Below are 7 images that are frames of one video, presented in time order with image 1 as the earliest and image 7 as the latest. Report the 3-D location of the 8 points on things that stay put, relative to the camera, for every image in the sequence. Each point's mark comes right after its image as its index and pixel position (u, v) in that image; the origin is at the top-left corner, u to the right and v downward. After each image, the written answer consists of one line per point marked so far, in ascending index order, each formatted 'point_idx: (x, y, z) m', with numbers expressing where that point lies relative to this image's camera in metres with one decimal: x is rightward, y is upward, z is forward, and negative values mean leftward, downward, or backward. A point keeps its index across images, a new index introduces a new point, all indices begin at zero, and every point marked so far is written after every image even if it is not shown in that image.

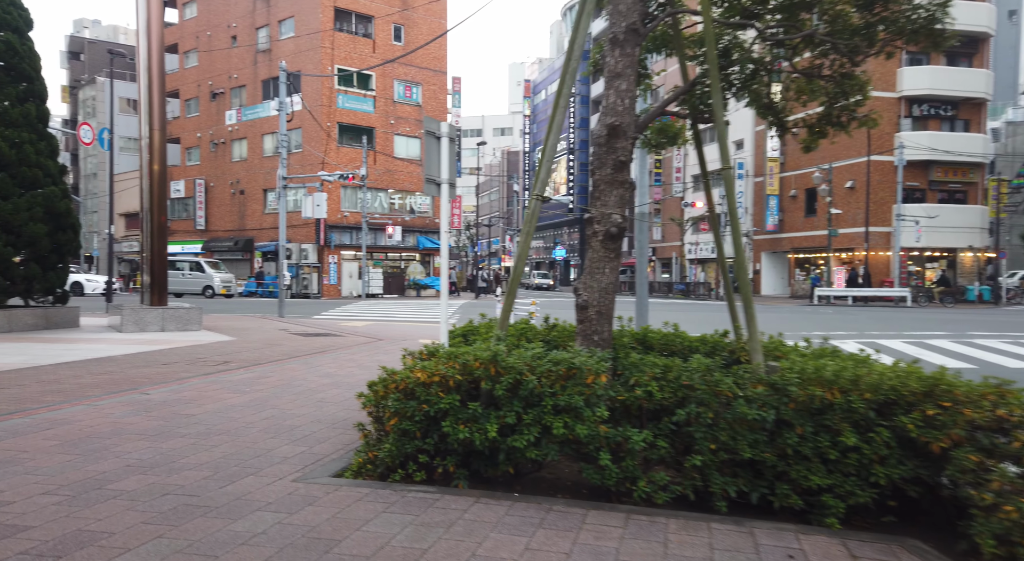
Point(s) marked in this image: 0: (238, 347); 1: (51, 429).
0: (-4.6, -1.1, +11.7) m
1: (-3.6, -1.2, +5.4) m
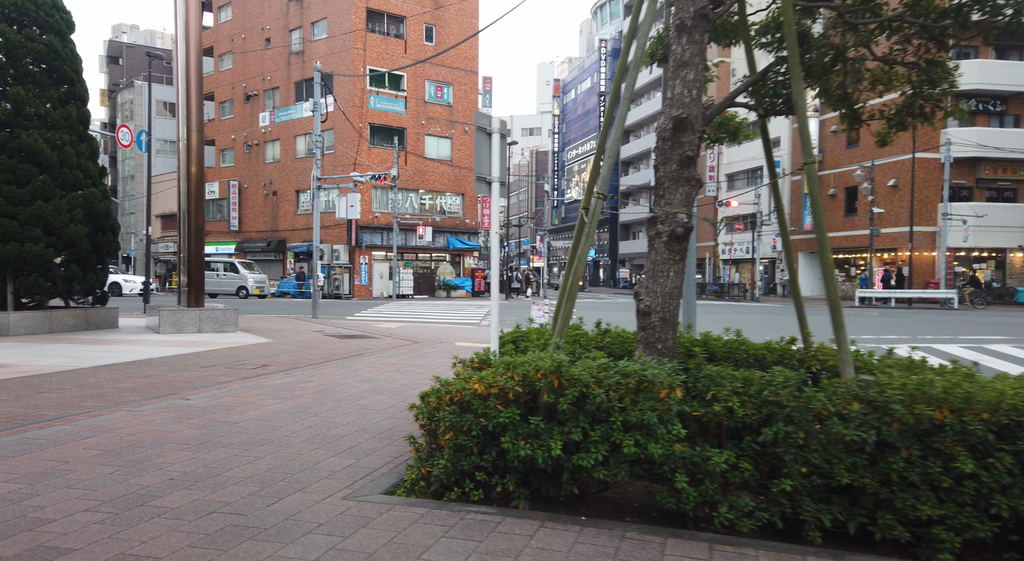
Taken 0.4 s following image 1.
0: (-3.9, -1.1, +11.6) m
1: (-3.2, -1.2, +5.2) m
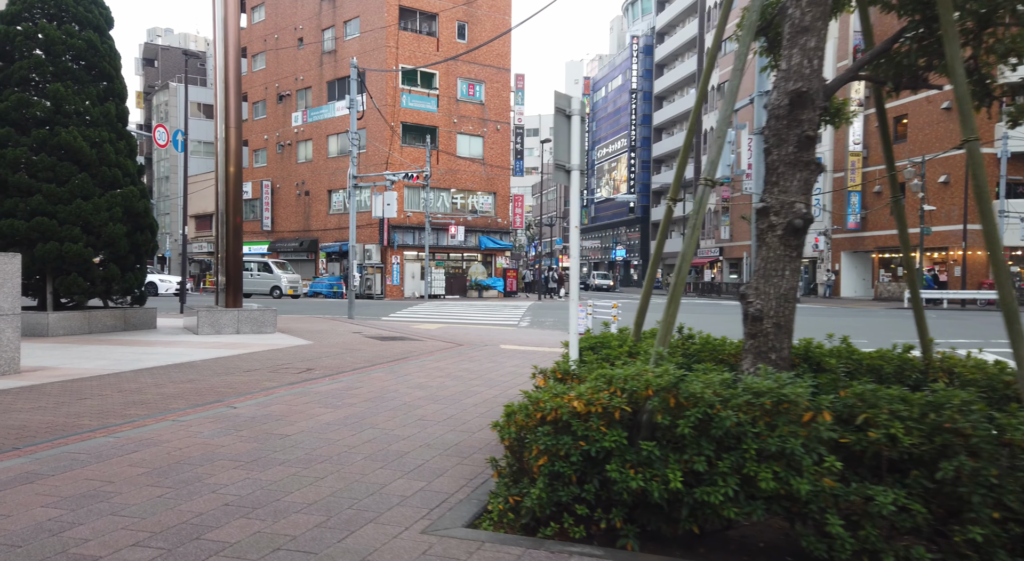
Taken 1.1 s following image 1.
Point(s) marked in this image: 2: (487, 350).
0: (-3.1, -1.1, +11.2) m
1: (-2.6, -1.2, +4.8) m
2: (-0.4, -1.3, +12.3) m
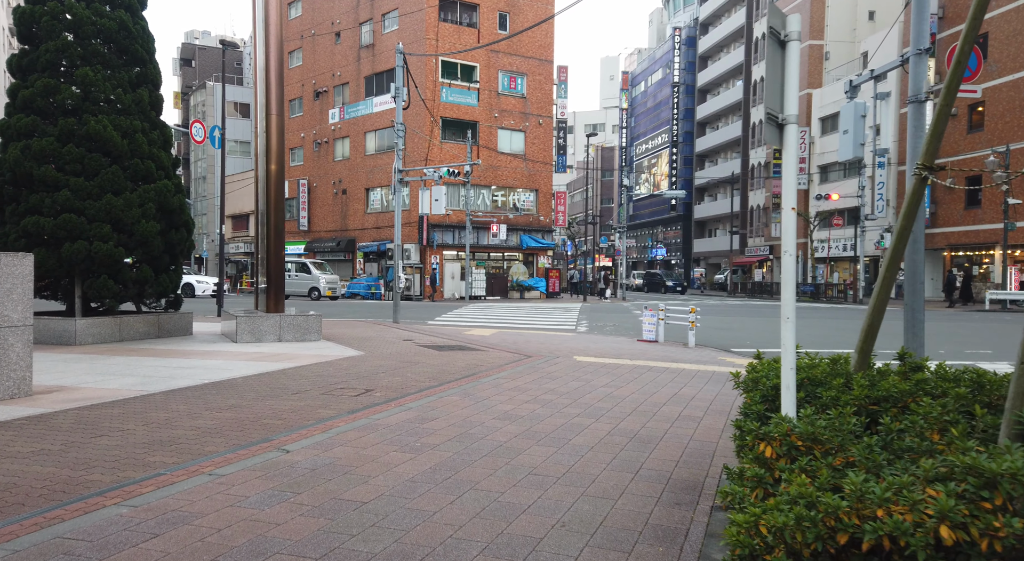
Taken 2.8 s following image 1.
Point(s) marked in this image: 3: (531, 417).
0: (-2.0, -1.2, +9.8) m
1: (-1.7, -1.2, +3.4) m
2: (+0.8, -1.3, +10.7) m
3: (+0.2, -1.3, +6.5) m
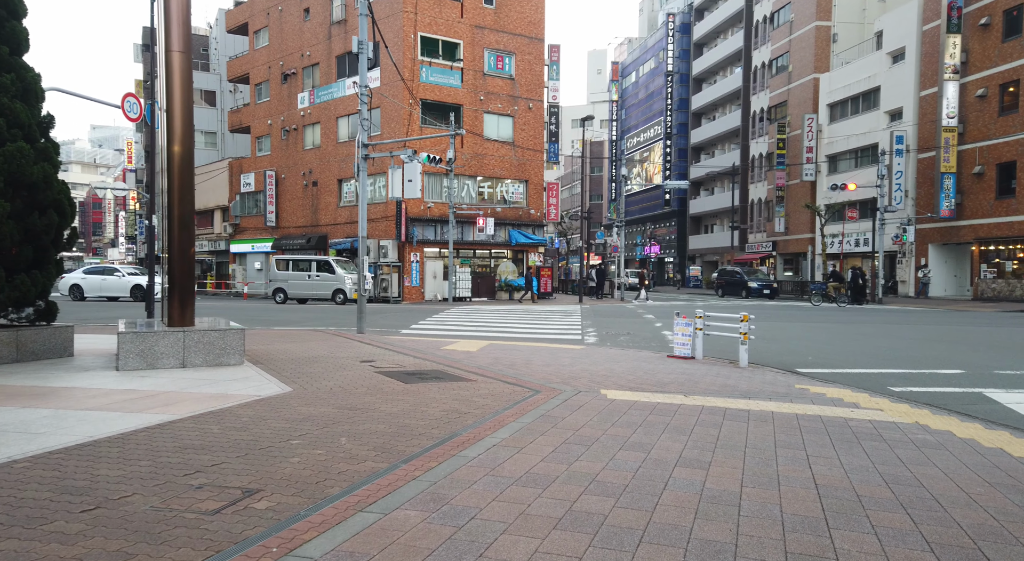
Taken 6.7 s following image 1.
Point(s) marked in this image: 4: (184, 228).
0: (-1.9, -1.2, +6.0) m
1: (-1.5, -1.3, -0.4) m
2: (+0.8, -1.3, +7.1) m
3: (+0.3, -1.3, +2.8) m
4: (-4.7, +0.9, +9.9) m
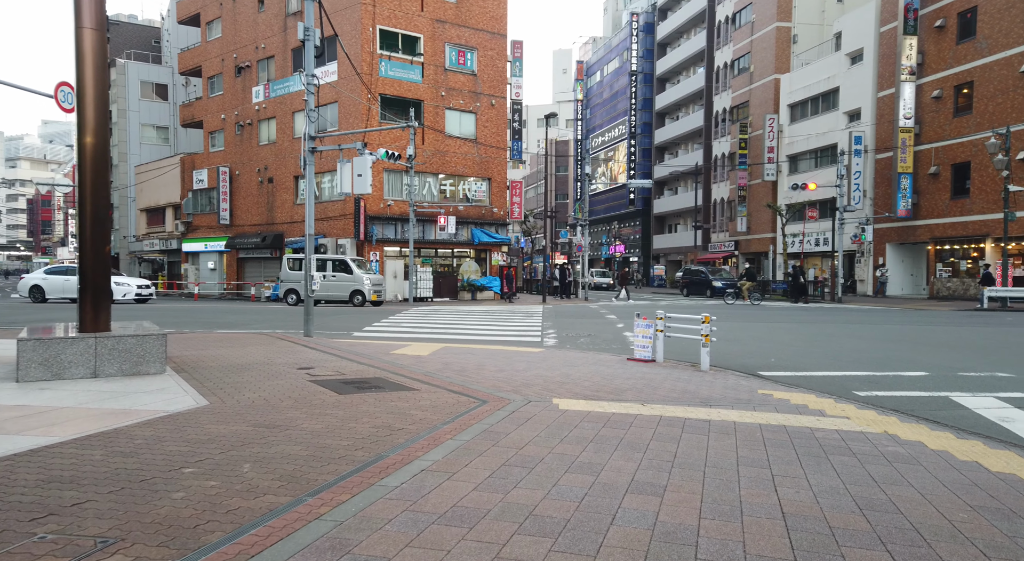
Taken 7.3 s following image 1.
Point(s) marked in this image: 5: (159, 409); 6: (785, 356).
0: (-2.4, -1.2, +5.3) m
1: (-1.7, -1.3, -1.1) m
2: (+0.2, -1.3, +6.5) m
3: (-0.1, -1.3, +2.2) m
4: (-5.4, +0.9, +9.1) m
5: (-3.3, -1.2, +6.6) m
6: (+4.9, -1.4, +12.6) m
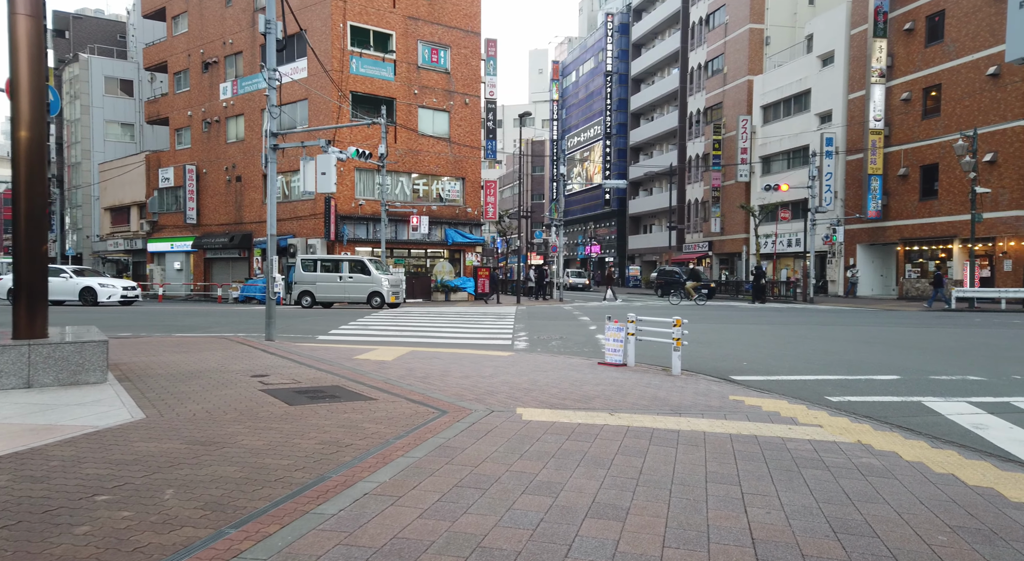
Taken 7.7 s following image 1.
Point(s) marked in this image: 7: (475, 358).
0: (-2.7, -1.3, +4.8) m
1: (-1.8, -1.3, -1.5) m
2: (-0.1, -1.3, +6.1) m
3: (-0.3, -1.3, +1.8) m
4: (-5.8, +0.9, +8.5) m
5: (-3.7, -1.3, +6.1) m
6: (+4.4, -1.4, +12.4) m
7: (-0.7, -1.4, +12.4) m
